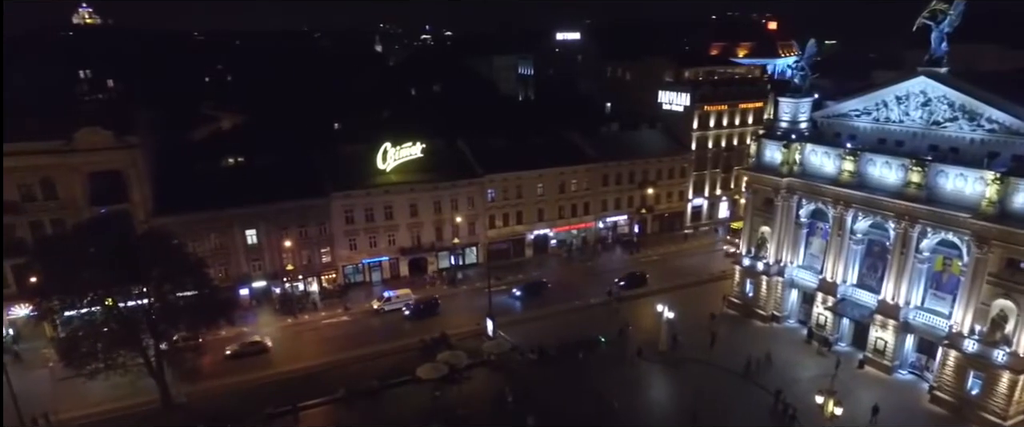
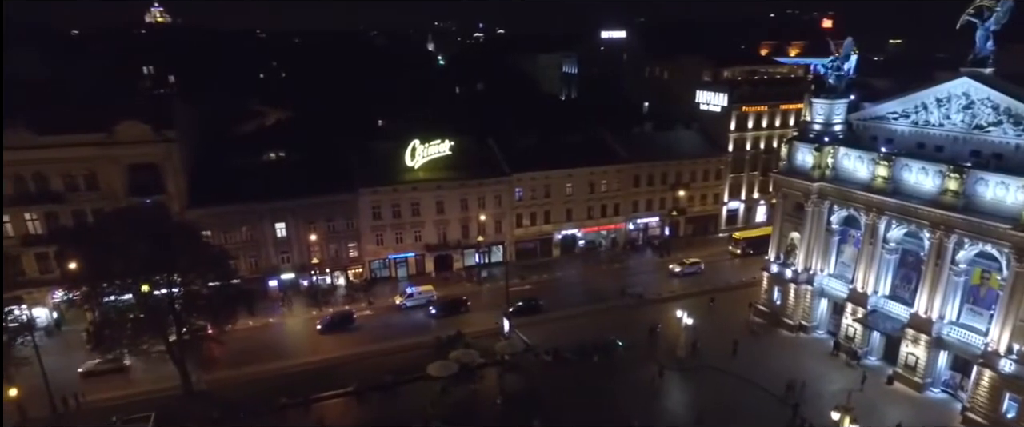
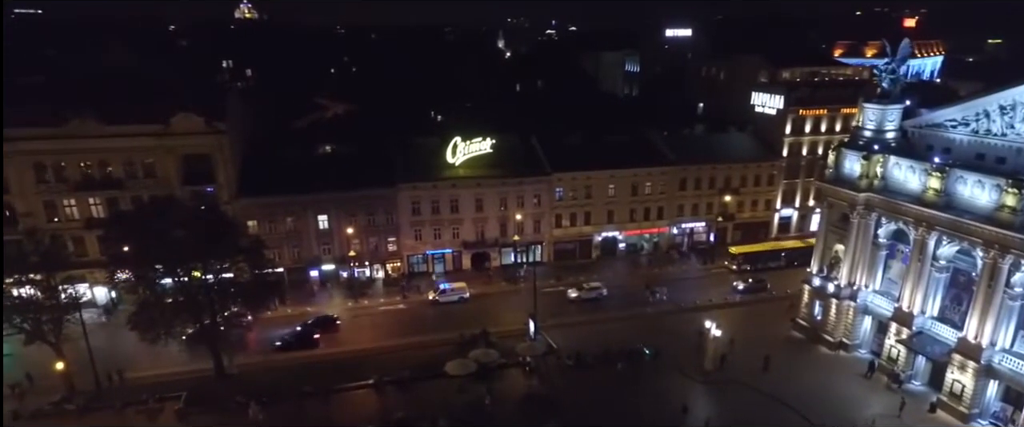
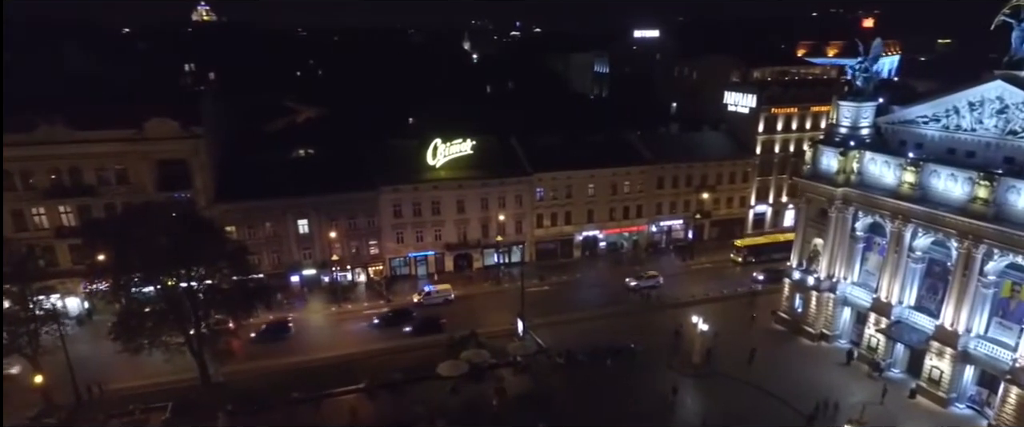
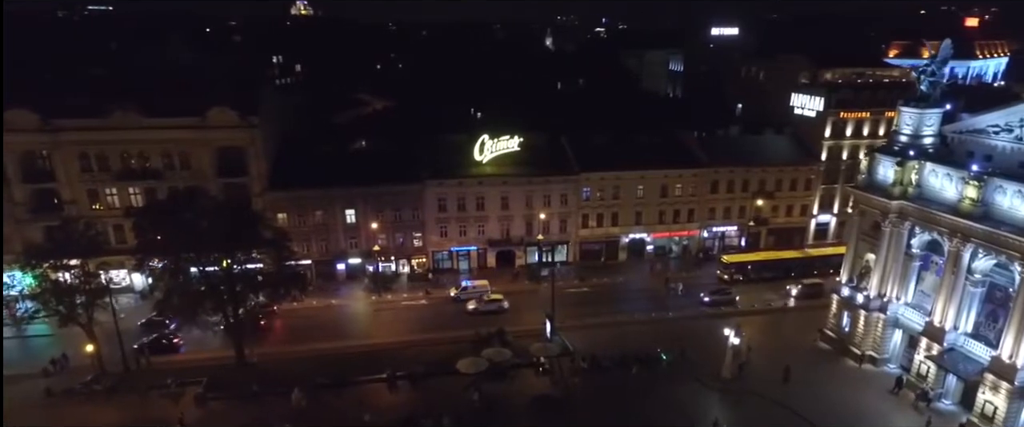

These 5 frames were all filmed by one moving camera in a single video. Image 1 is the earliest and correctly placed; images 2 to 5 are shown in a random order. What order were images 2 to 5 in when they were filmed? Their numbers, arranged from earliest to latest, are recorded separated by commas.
2, 4, 3, 5
